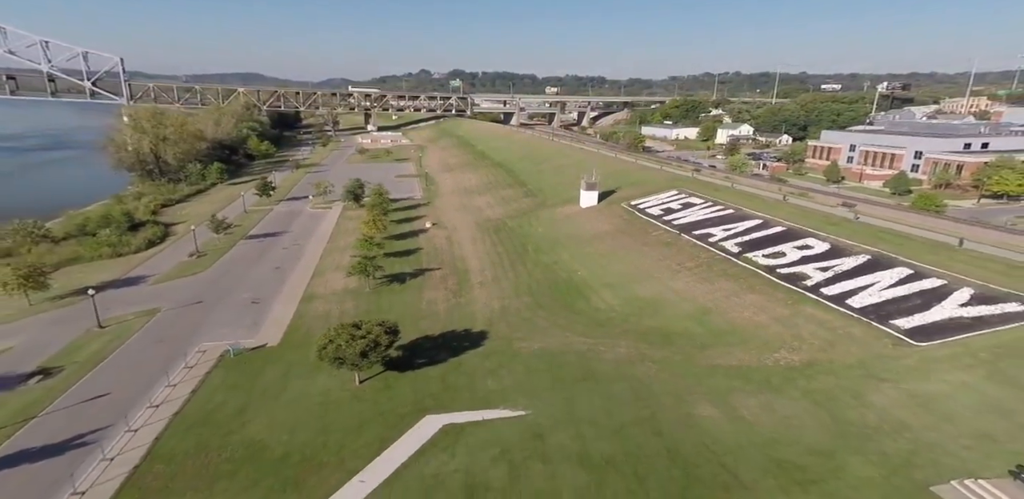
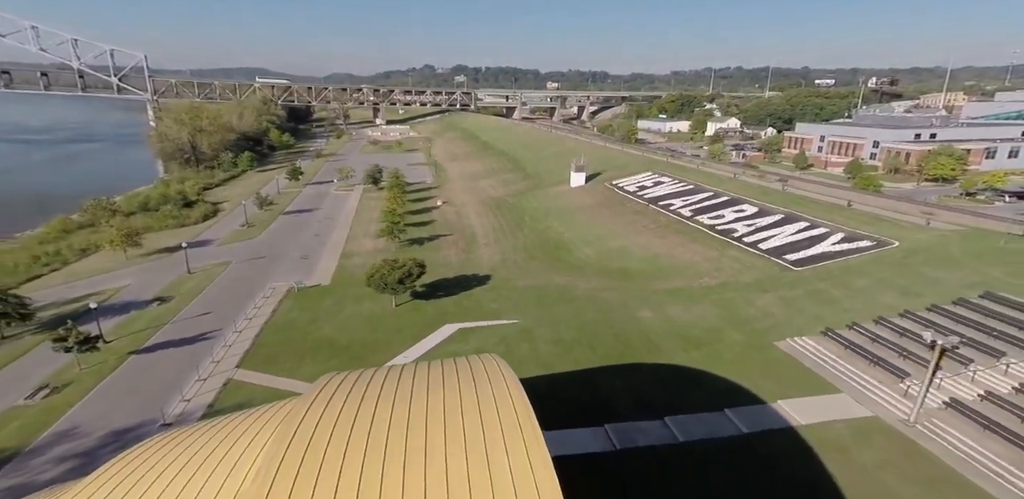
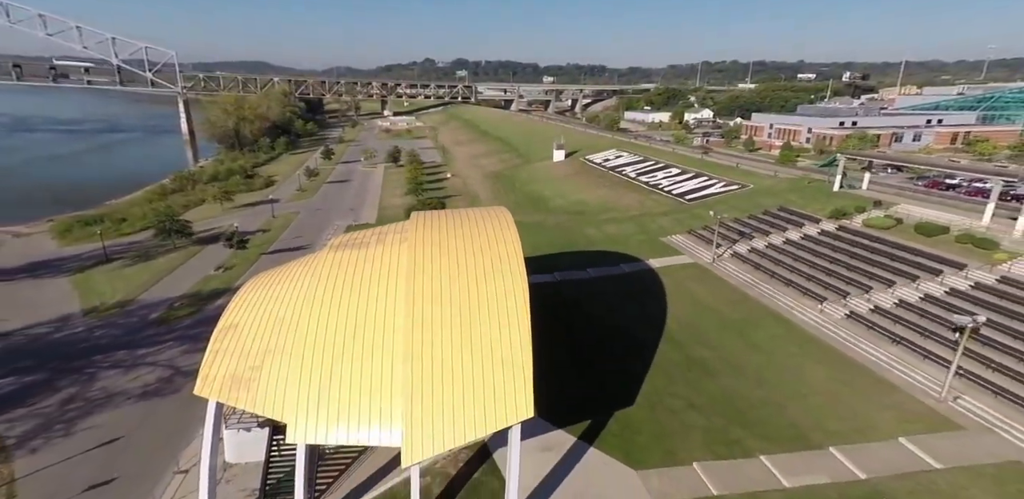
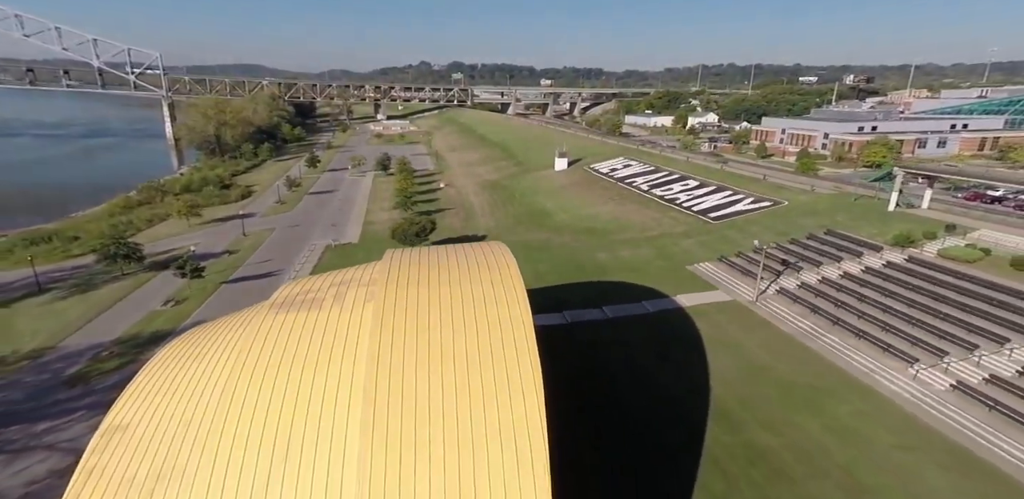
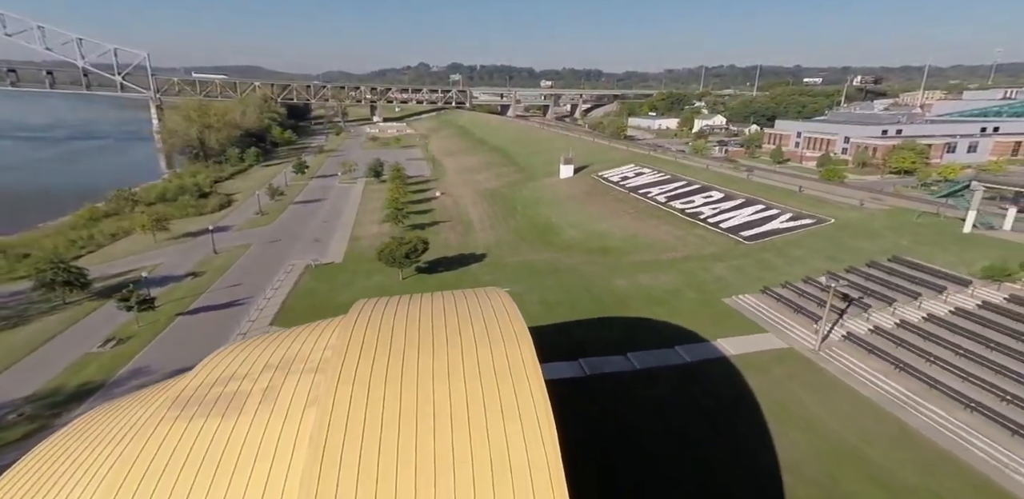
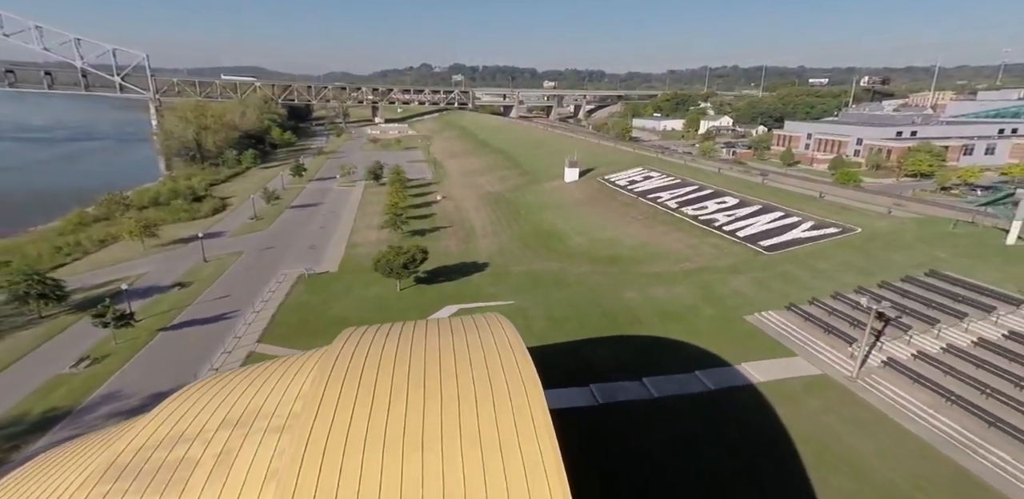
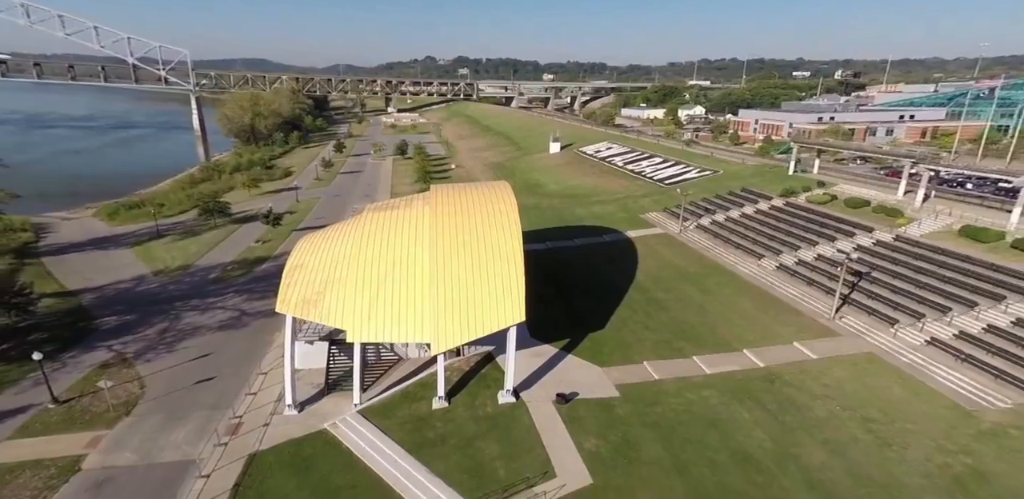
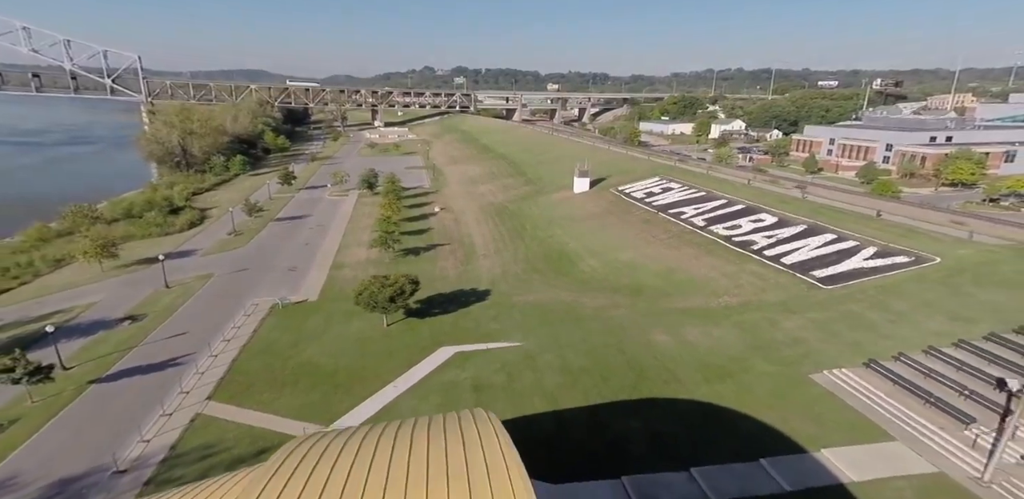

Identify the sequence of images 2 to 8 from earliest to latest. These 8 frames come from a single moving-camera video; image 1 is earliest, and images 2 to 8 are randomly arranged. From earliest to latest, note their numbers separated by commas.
8, 2, 6, 5, 4, 3, 7
